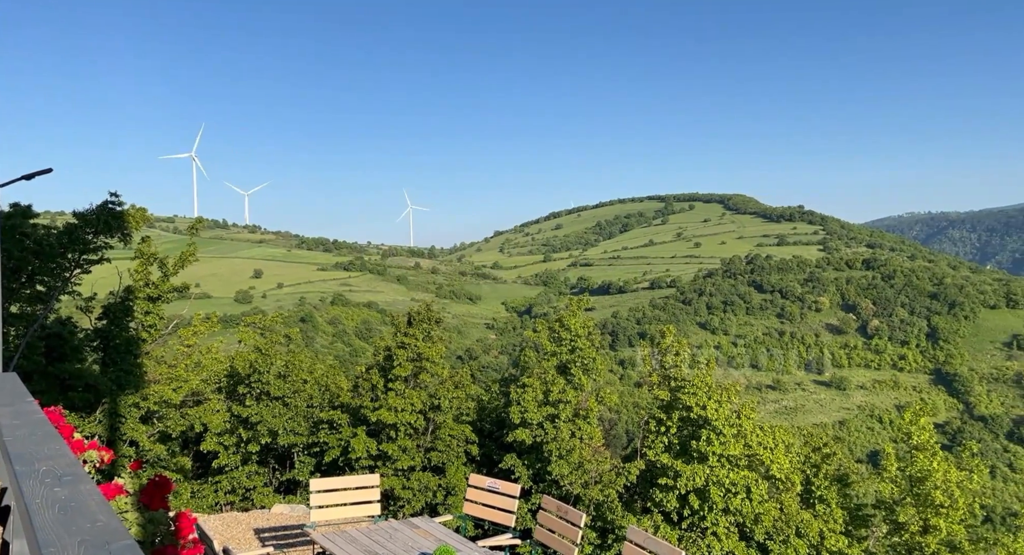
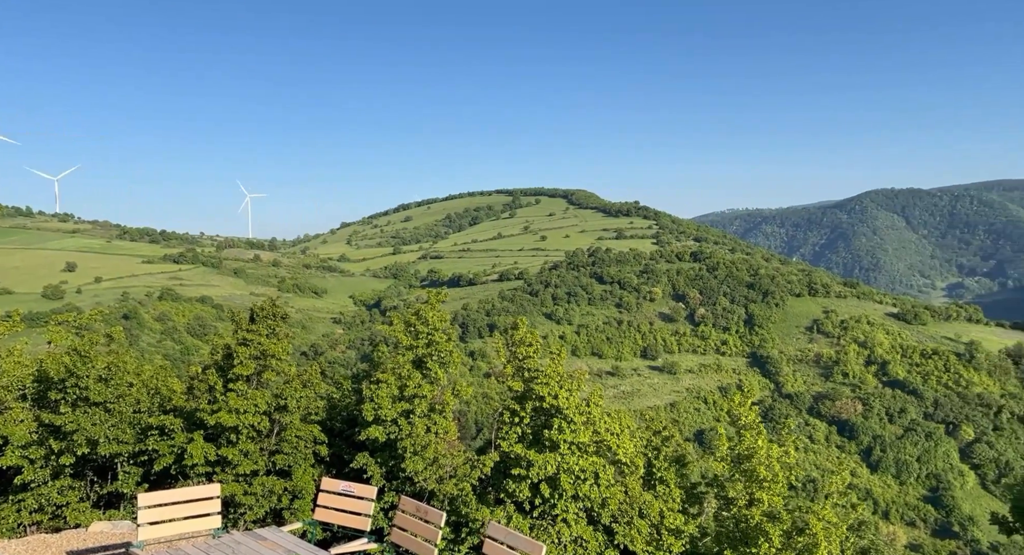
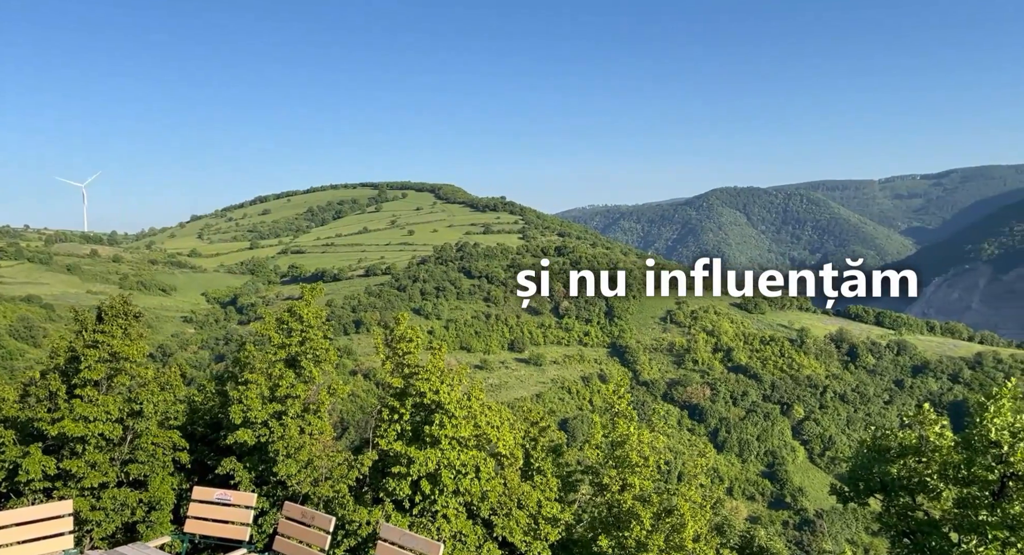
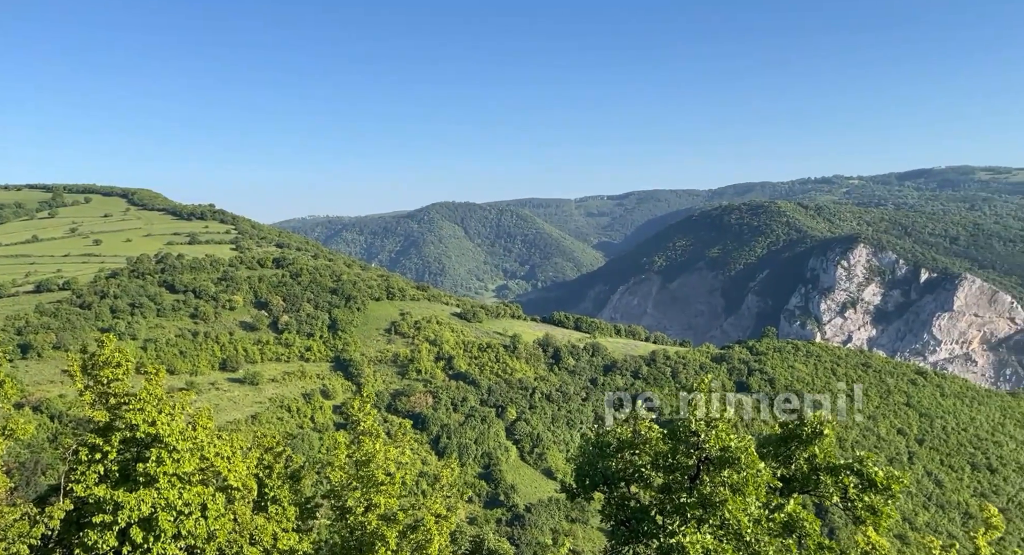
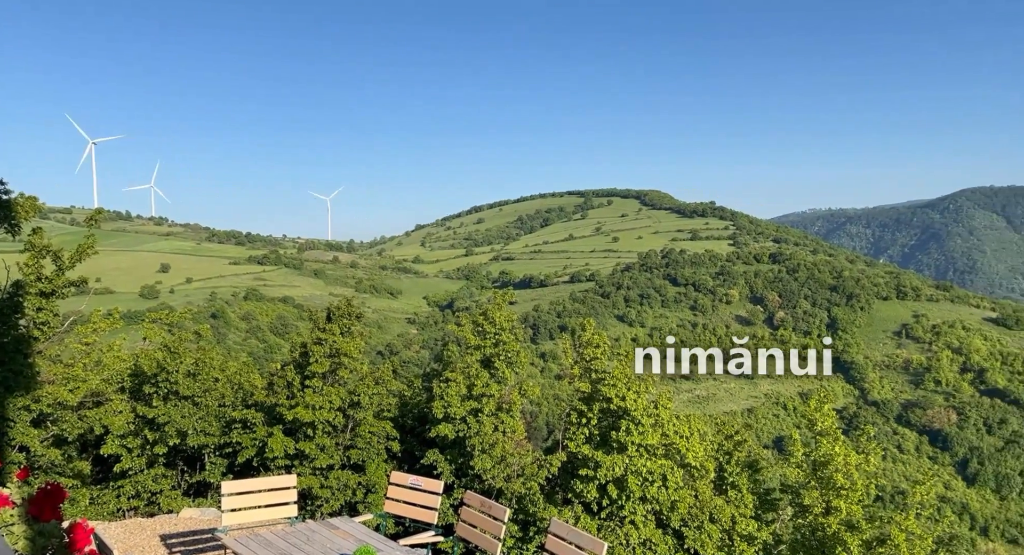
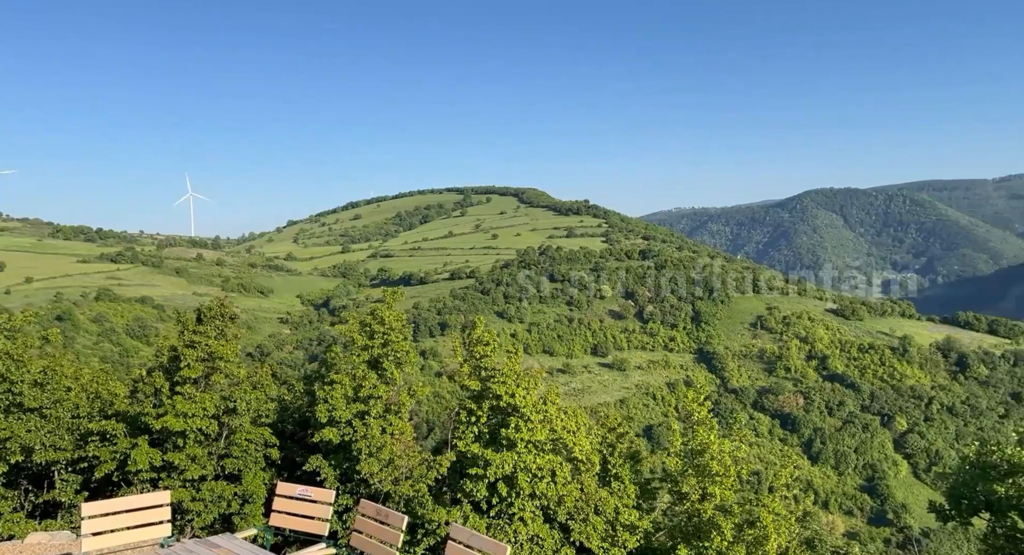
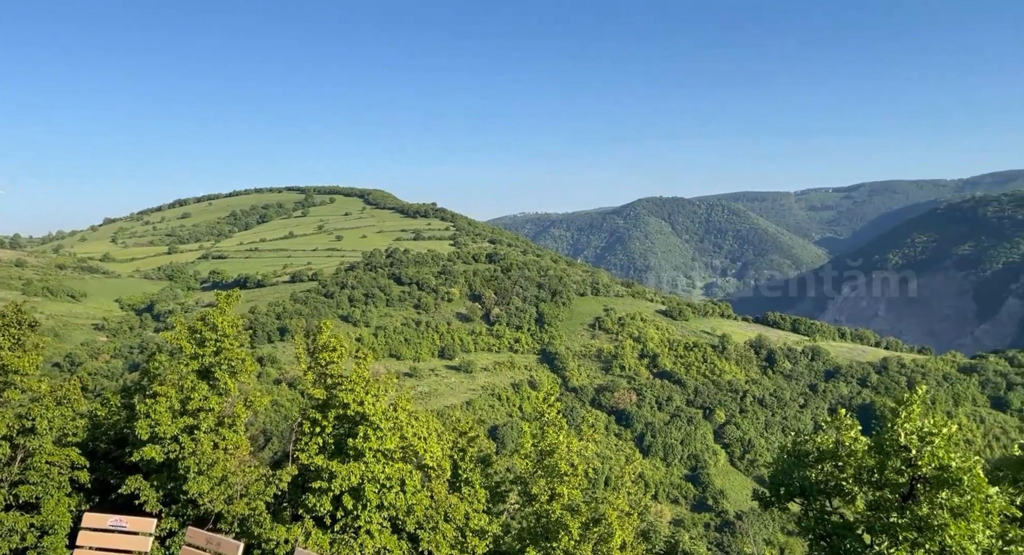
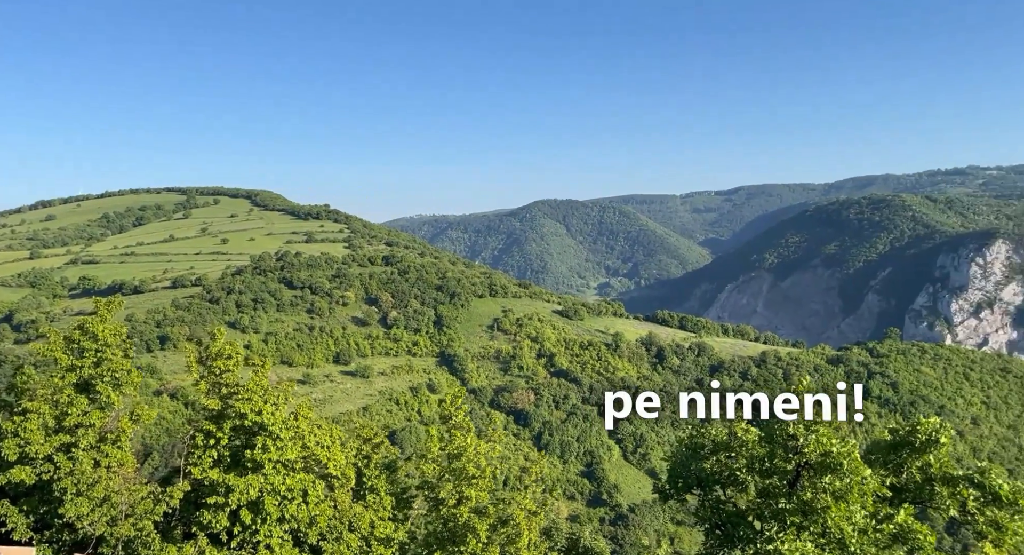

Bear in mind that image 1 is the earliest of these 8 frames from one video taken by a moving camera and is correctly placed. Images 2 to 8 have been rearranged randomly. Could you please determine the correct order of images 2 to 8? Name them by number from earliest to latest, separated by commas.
5, 2, 6, 3, 7, 8, 4
